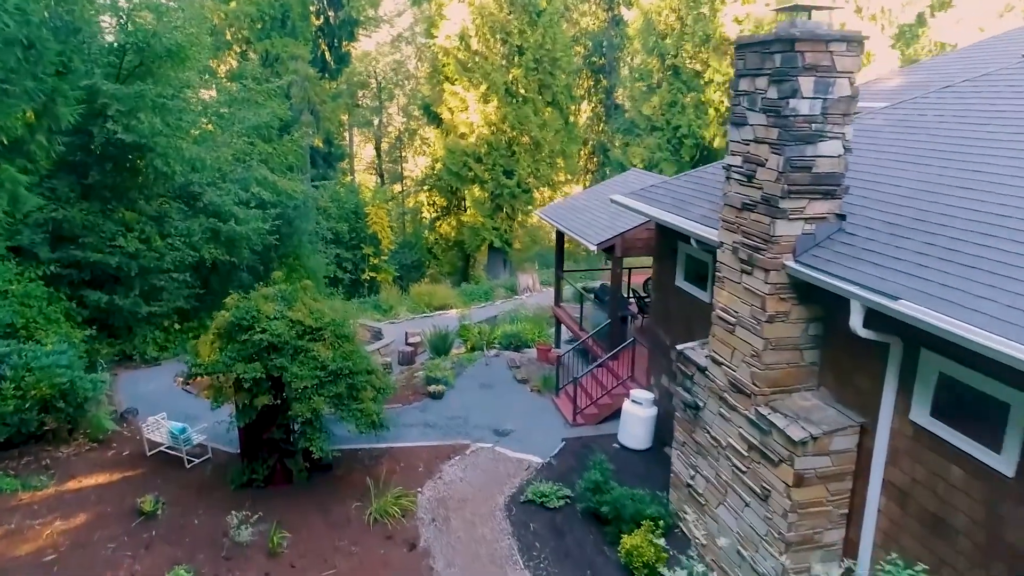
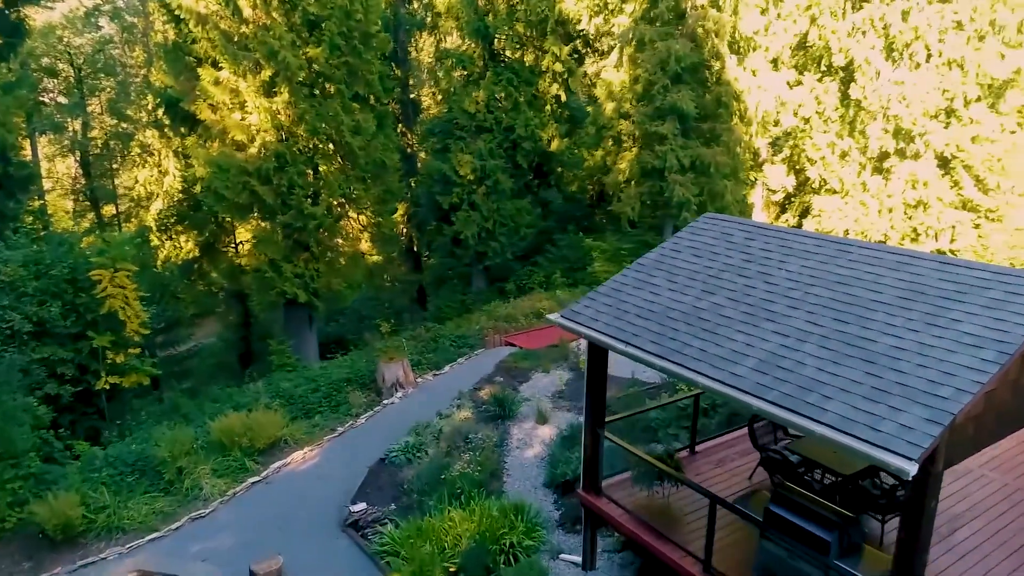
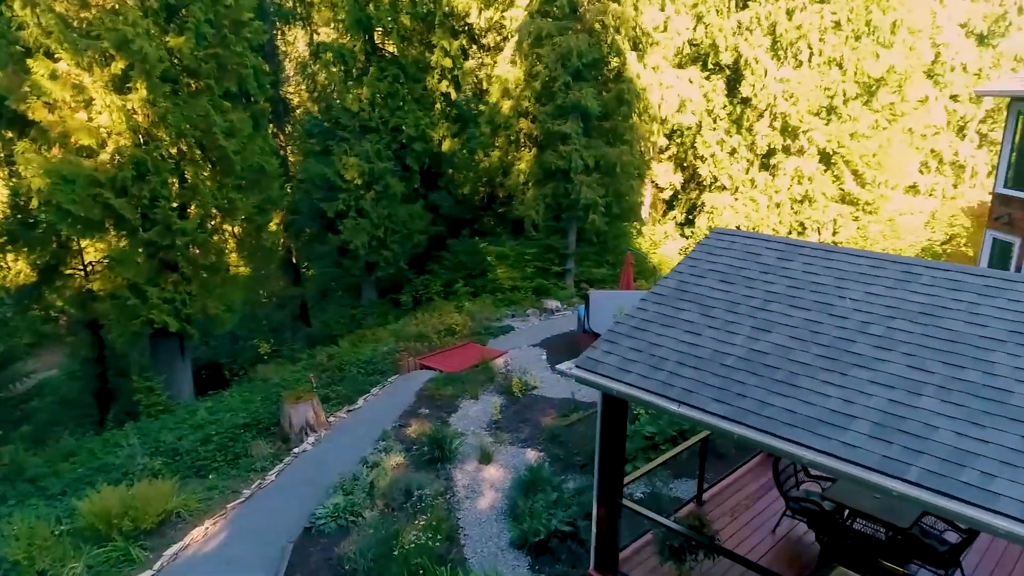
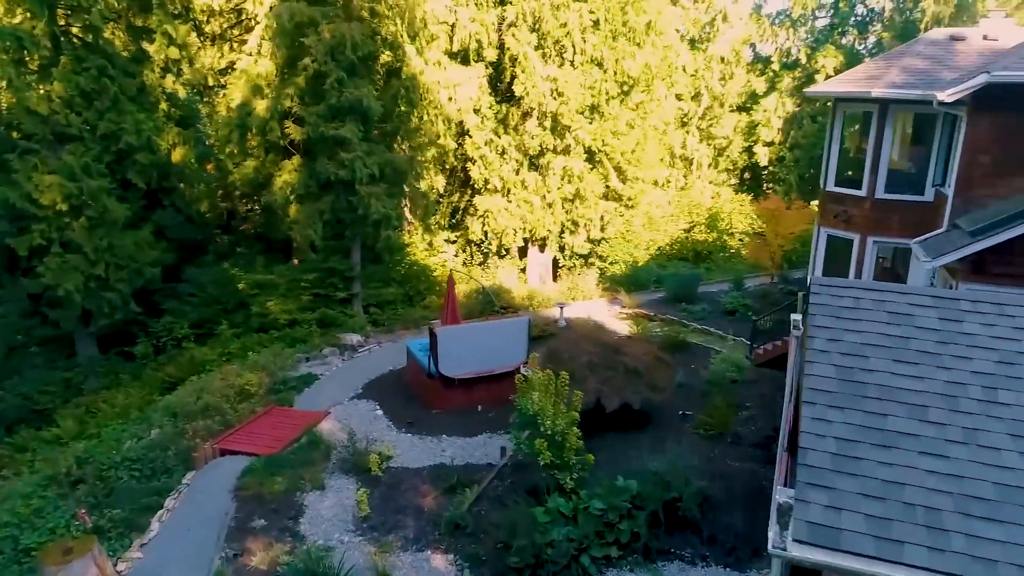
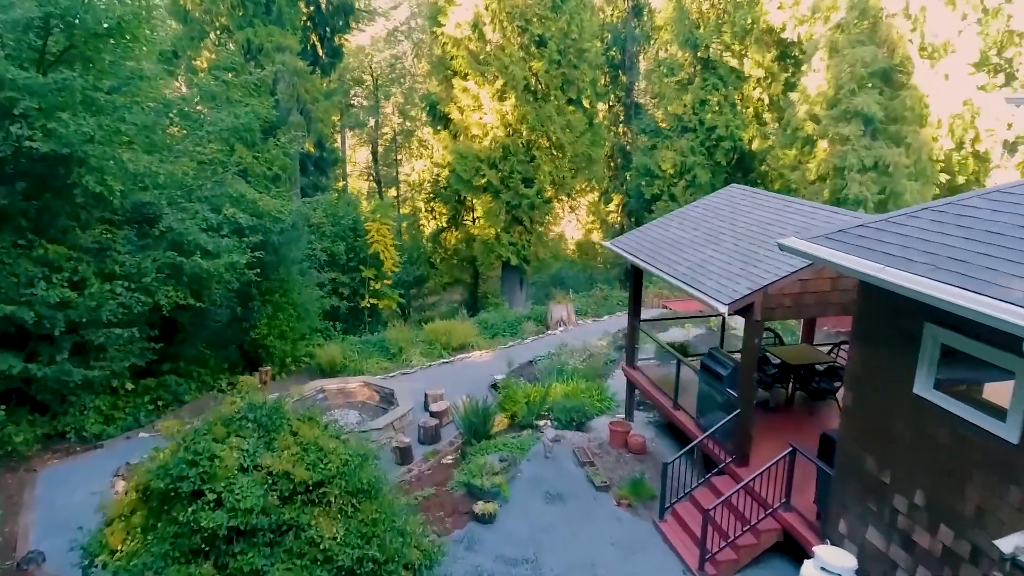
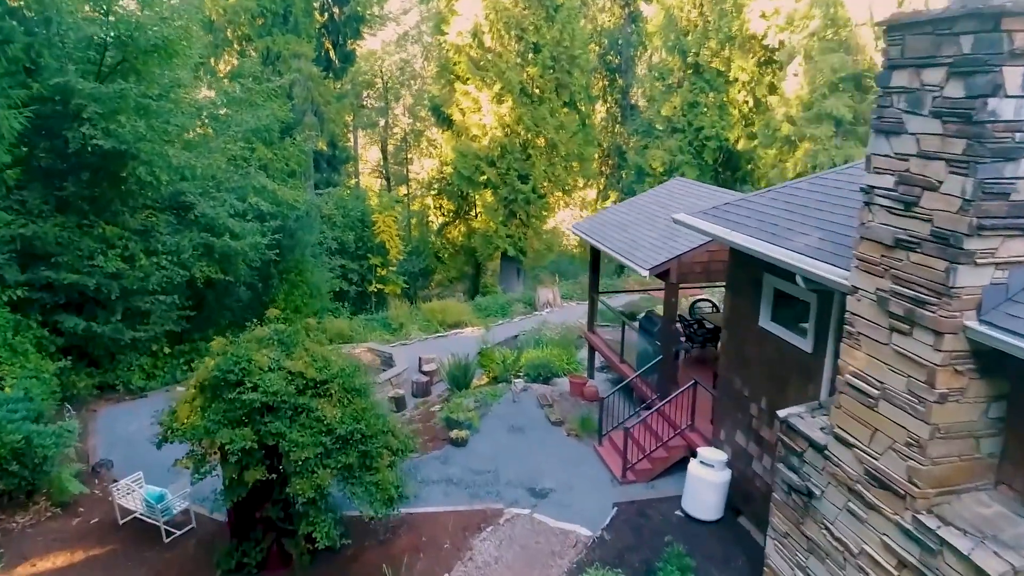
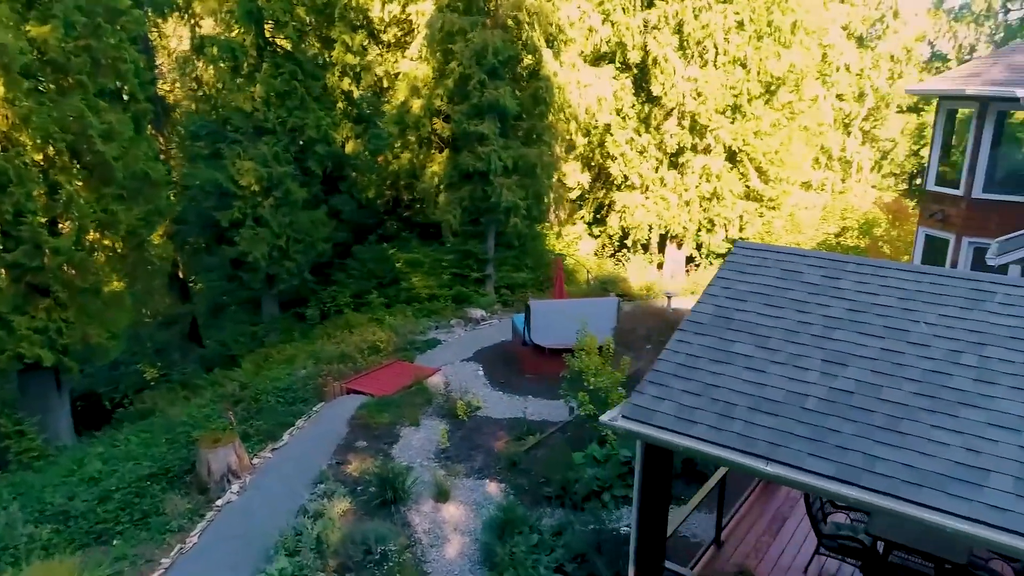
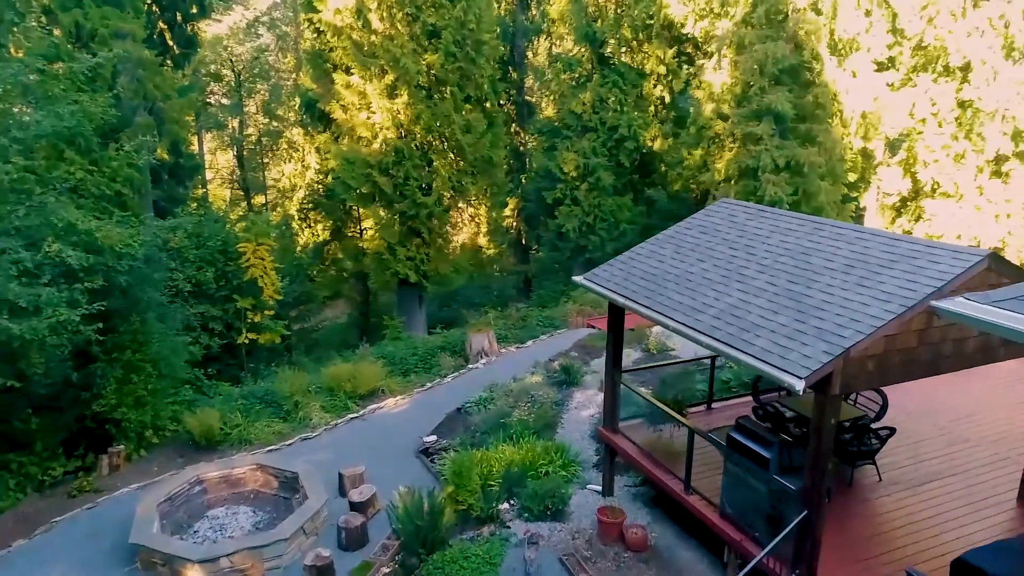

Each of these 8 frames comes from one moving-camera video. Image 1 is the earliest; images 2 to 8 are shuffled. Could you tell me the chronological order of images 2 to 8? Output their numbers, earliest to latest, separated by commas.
6, 5, 8, 2, 3, 7, 4
